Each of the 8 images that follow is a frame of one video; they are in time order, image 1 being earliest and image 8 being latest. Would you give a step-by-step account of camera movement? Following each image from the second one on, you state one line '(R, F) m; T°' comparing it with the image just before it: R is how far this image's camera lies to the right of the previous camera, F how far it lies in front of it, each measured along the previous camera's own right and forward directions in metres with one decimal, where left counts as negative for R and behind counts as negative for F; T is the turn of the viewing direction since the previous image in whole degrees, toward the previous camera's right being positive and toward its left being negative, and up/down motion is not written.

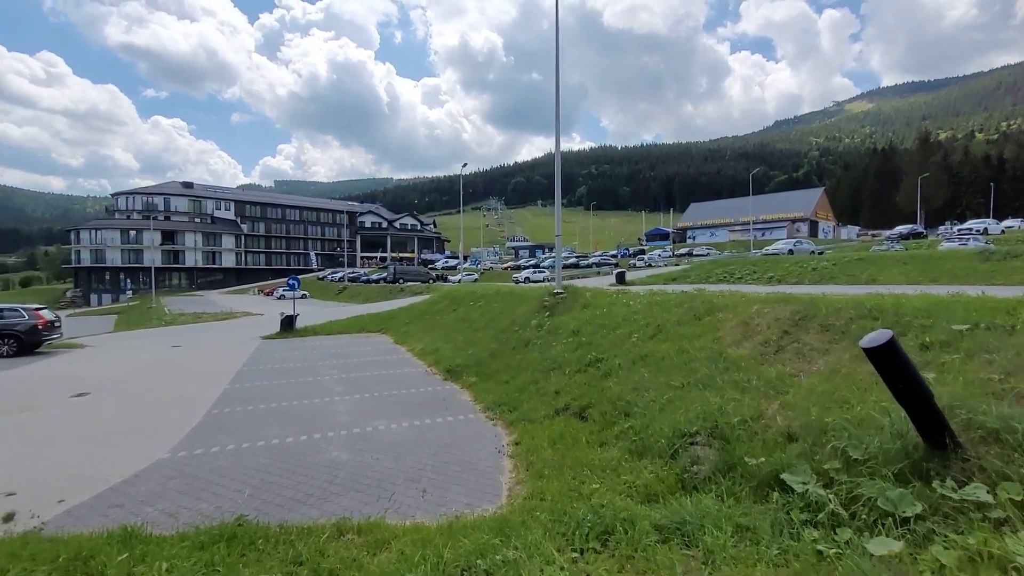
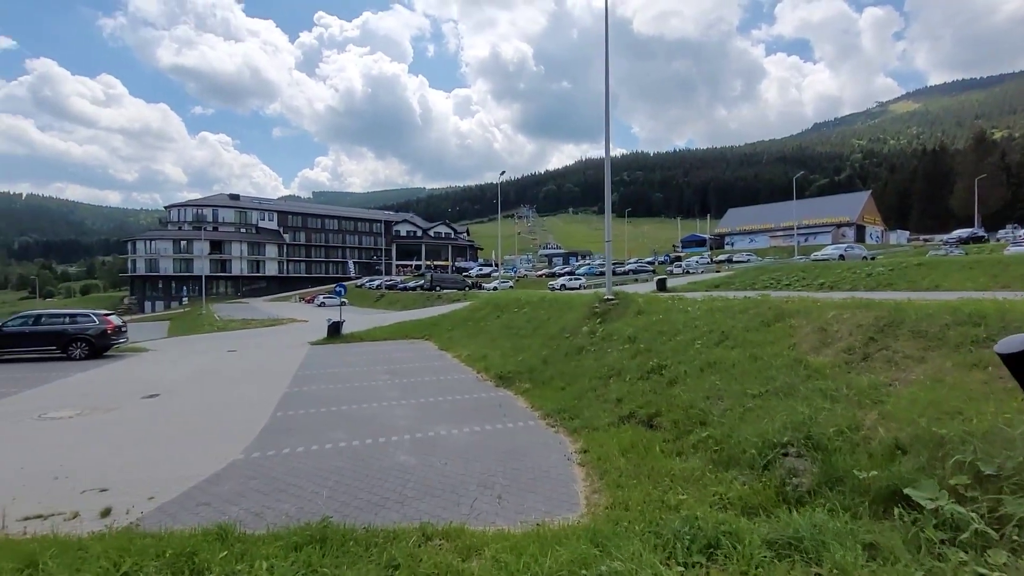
(-0.6, +0.1) m; -4°
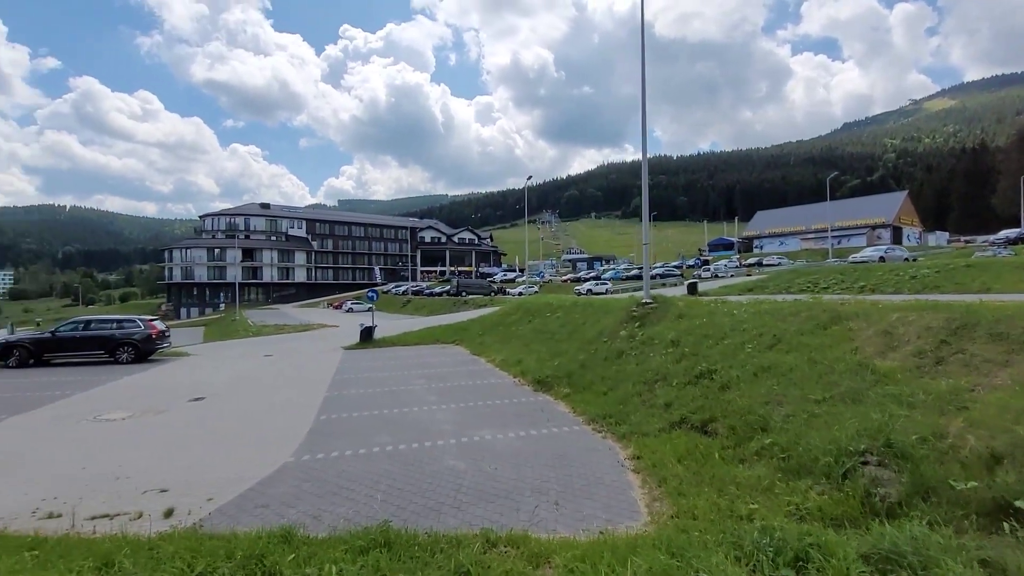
(-0.4, +0.1) m; -3°
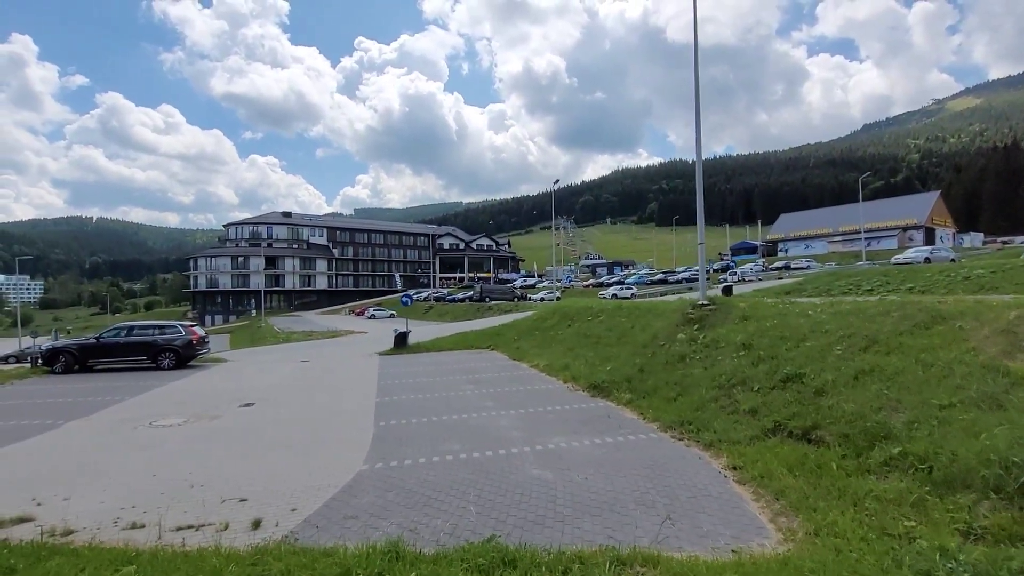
(-1.1, +0.4) m; -2°
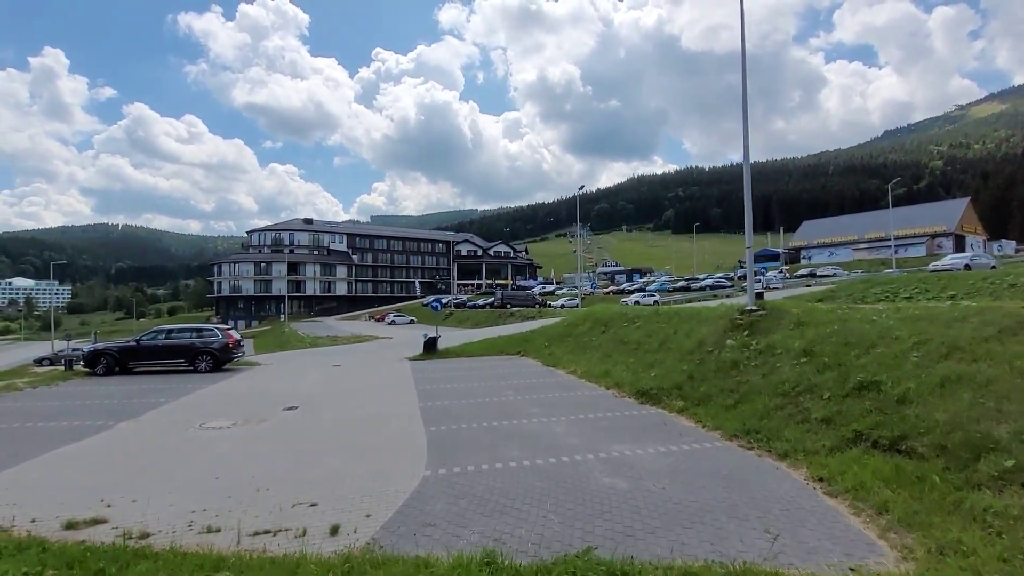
(-0.8, +0.2) m; -2°
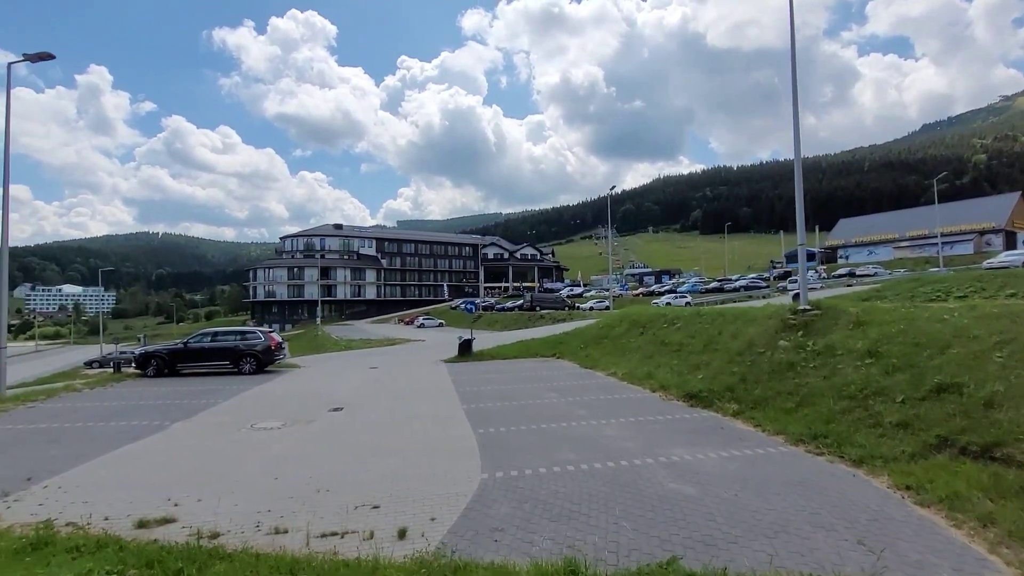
(-0.5, +0.2) m; -3°
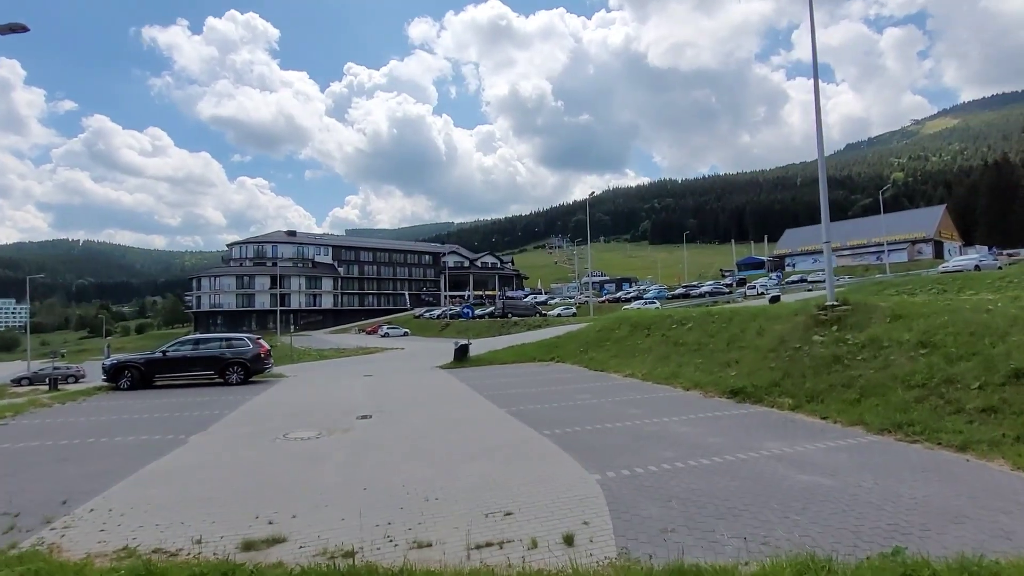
(-2.2, +0.6) m; +5°
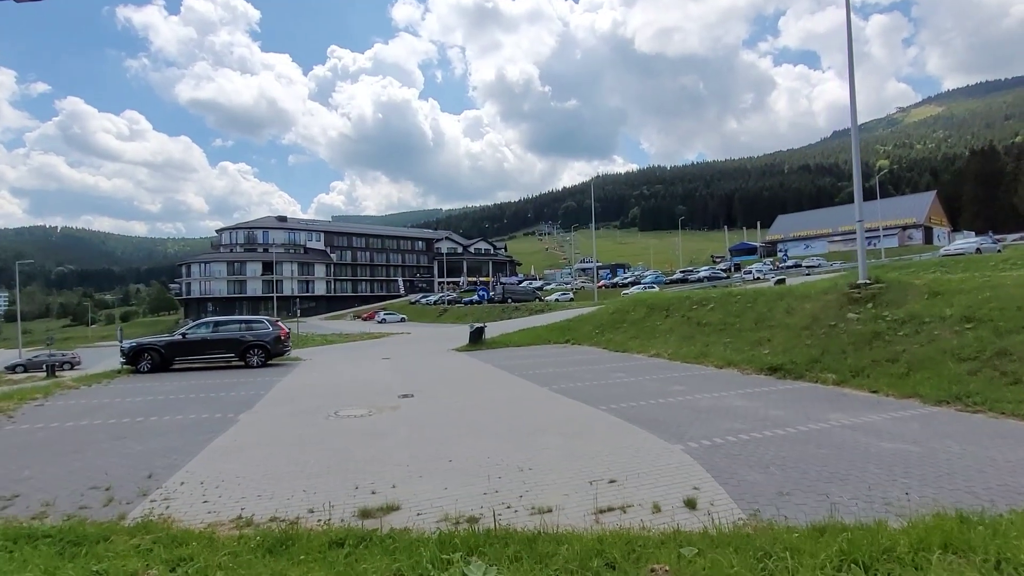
(-1.3, +0.1) m; +1°
